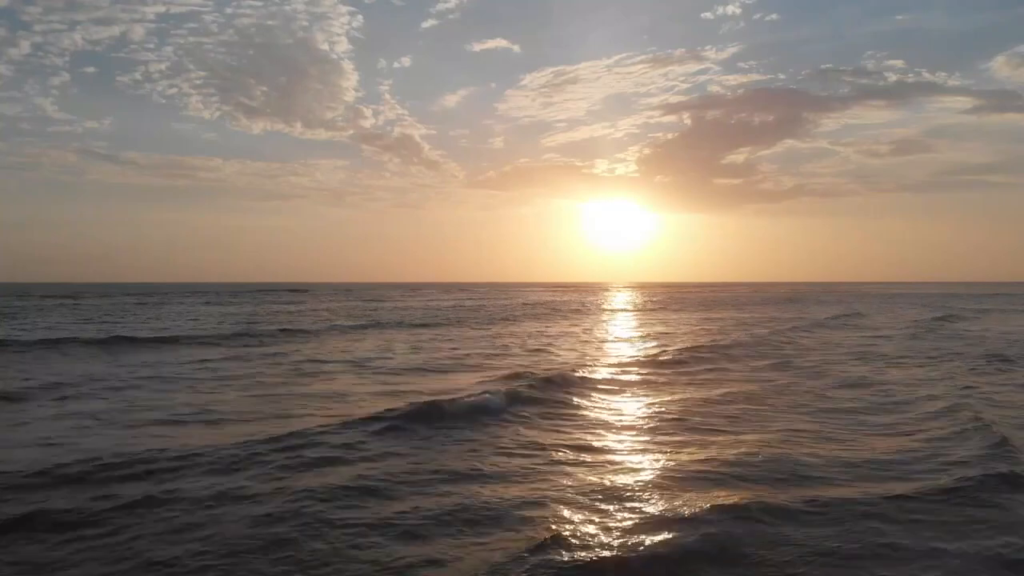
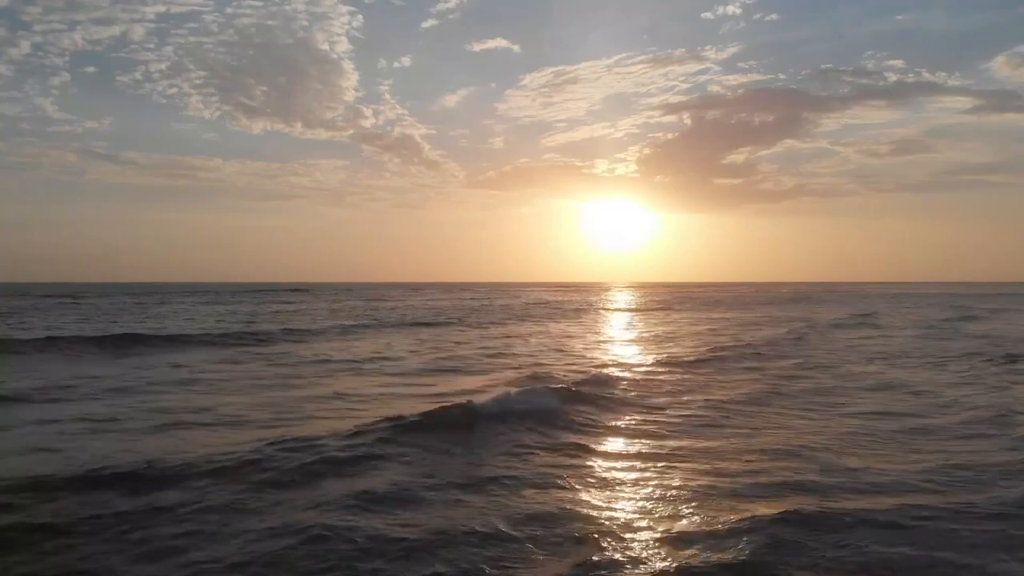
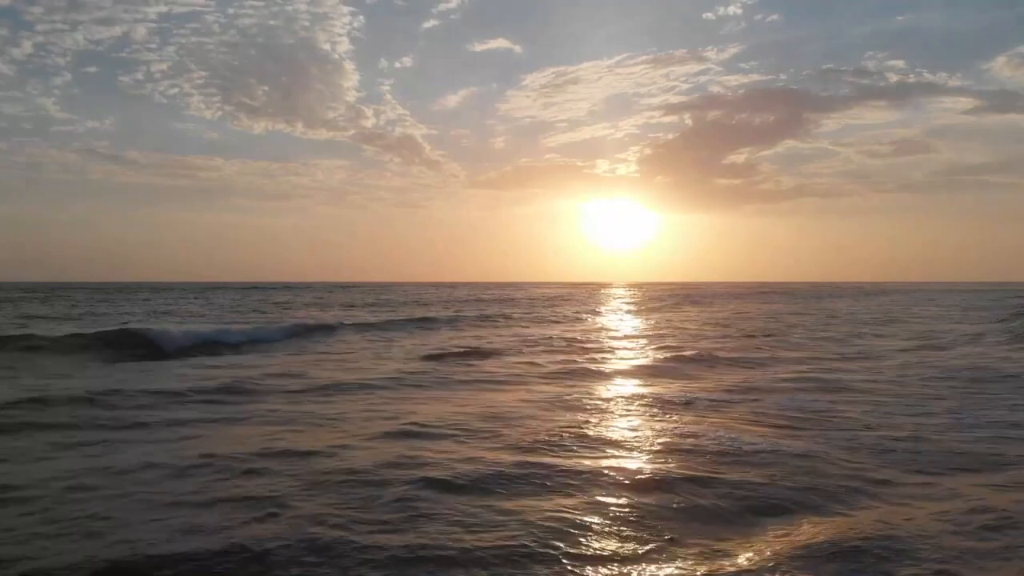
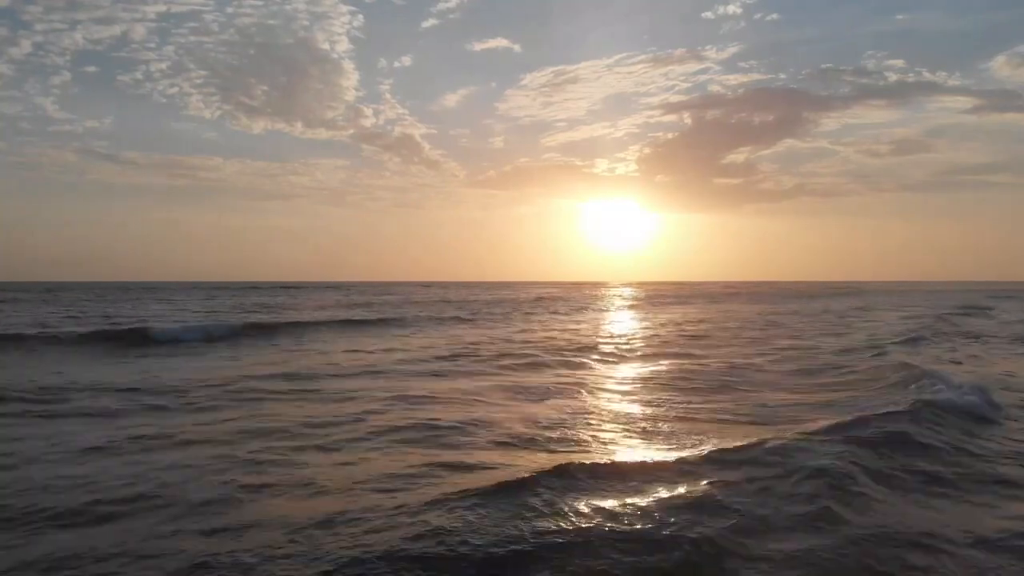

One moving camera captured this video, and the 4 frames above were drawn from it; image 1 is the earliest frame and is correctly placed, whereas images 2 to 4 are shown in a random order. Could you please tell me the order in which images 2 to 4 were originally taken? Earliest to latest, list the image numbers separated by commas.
2, 4, 3
